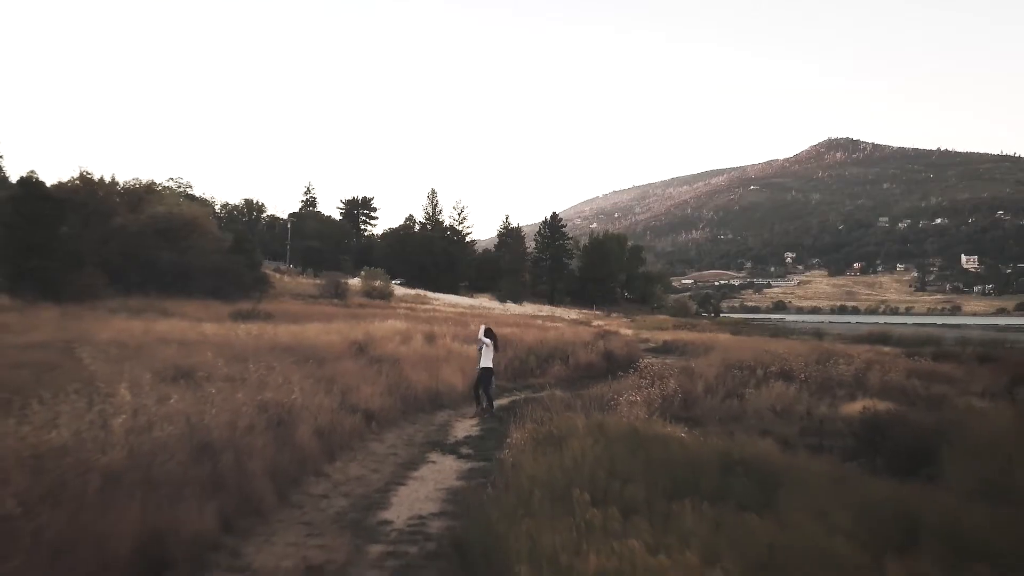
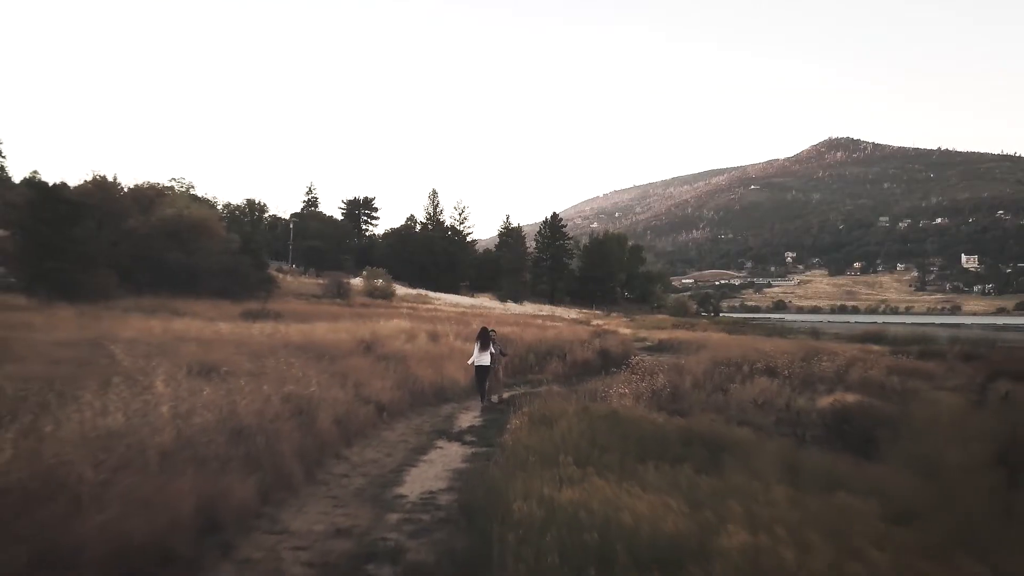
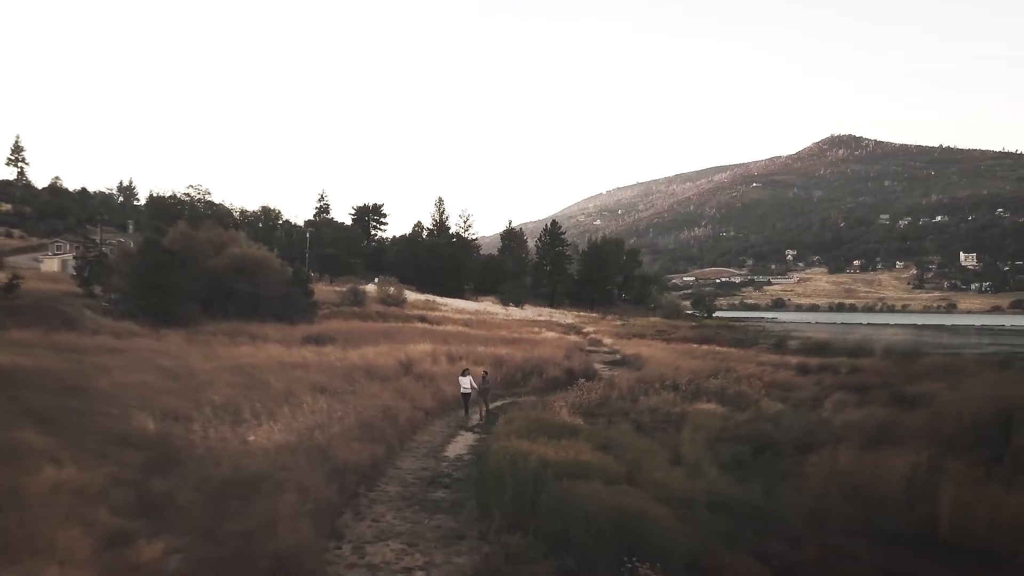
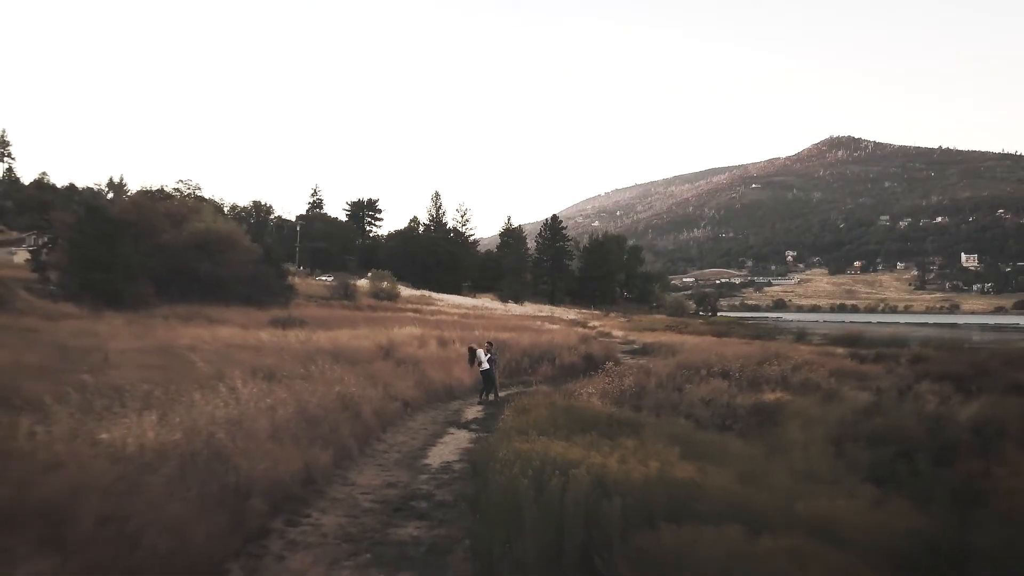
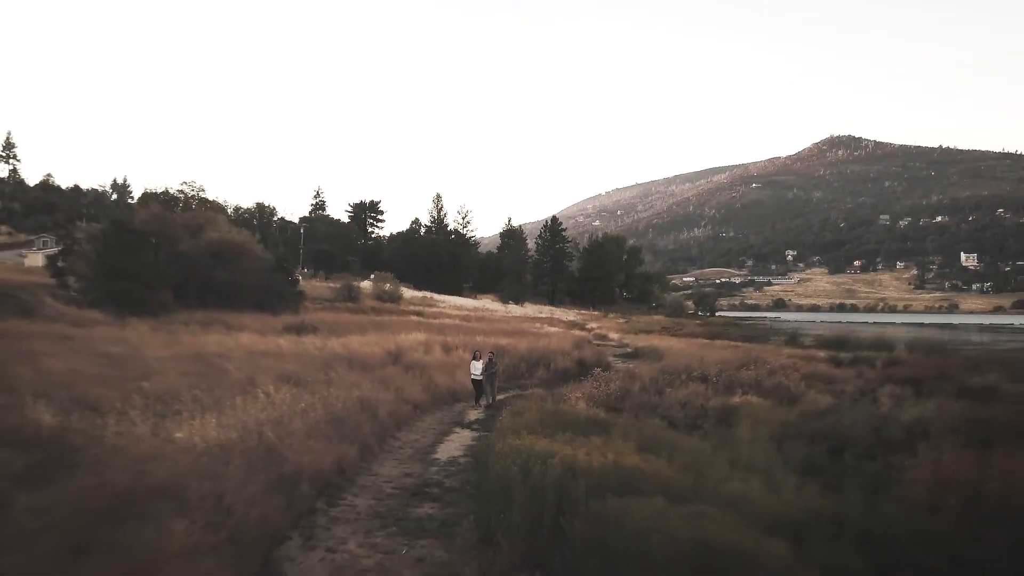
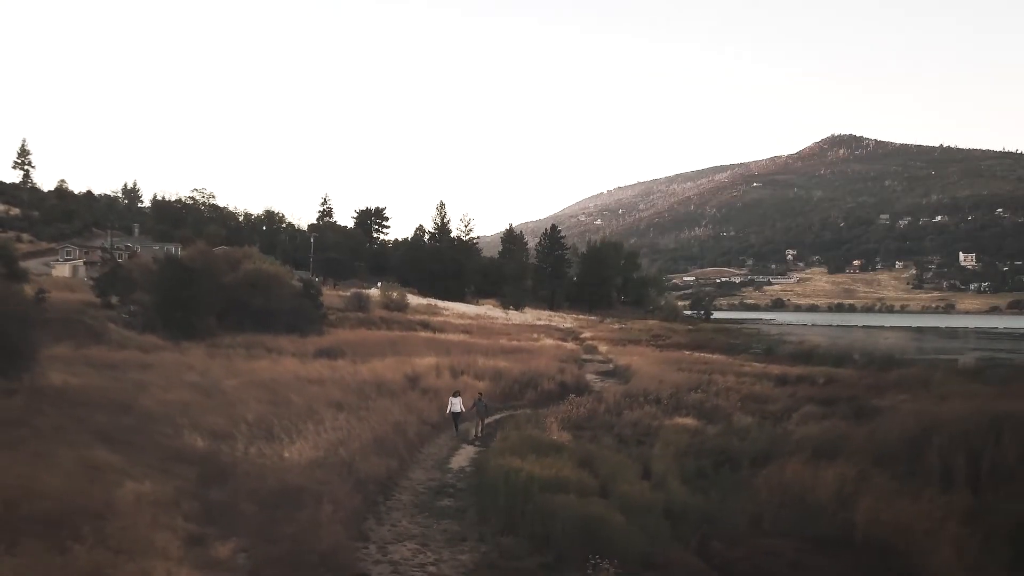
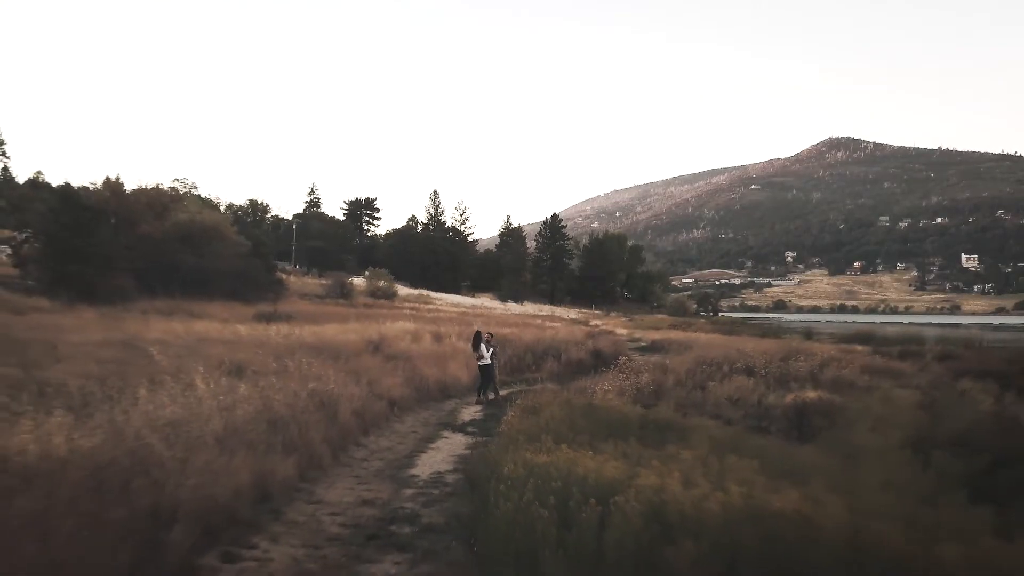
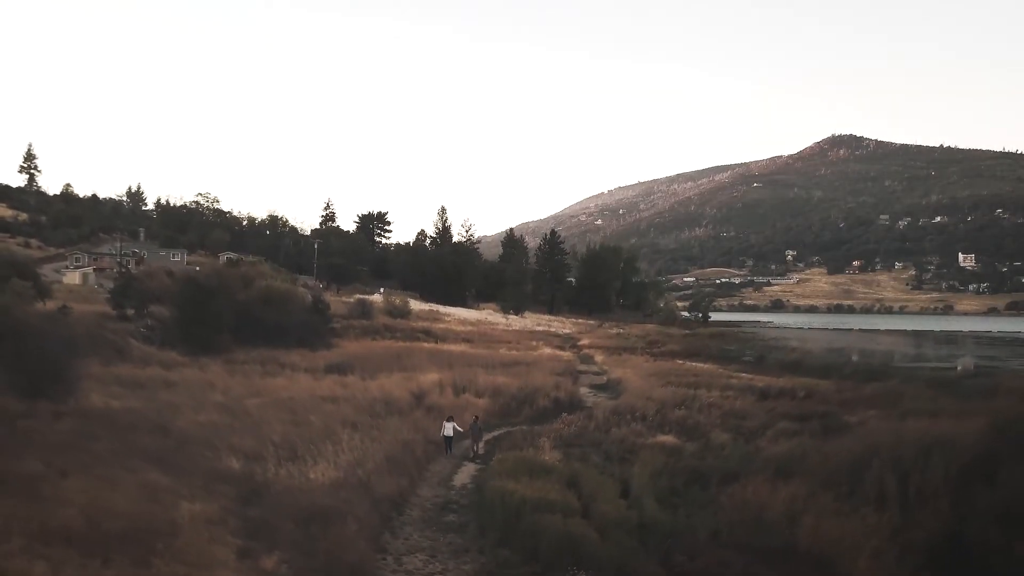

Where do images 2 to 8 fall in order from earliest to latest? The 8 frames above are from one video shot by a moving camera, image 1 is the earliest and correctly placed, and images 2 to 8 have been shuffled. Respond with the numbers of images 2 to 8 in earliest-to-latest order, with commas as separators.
2, 7, 4, 5, 3, 6, 8
